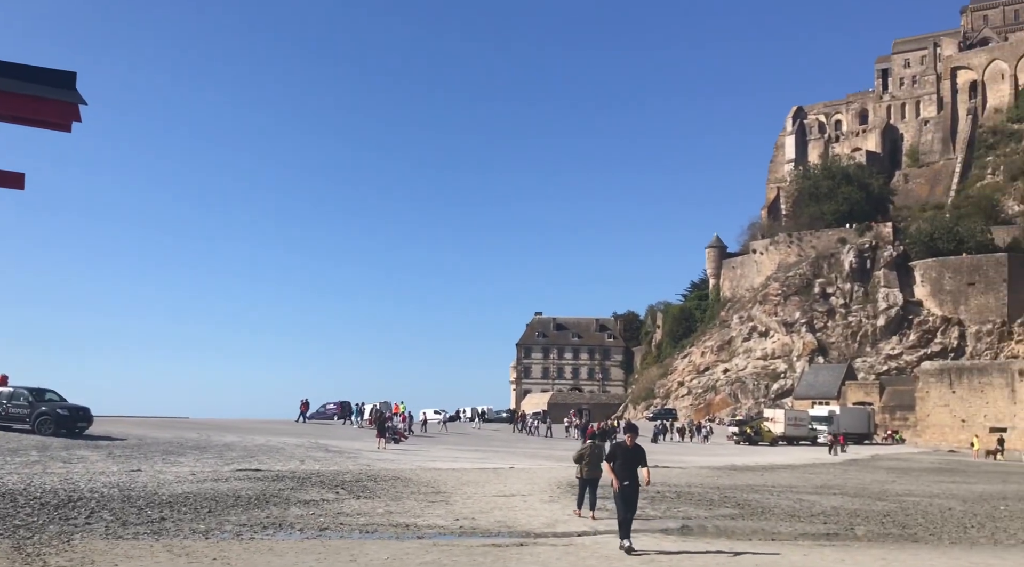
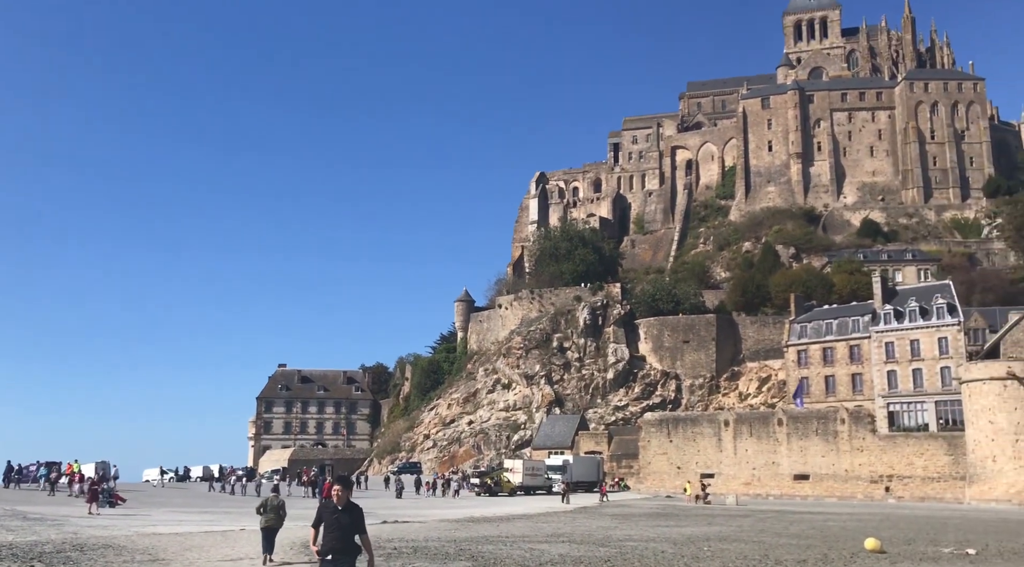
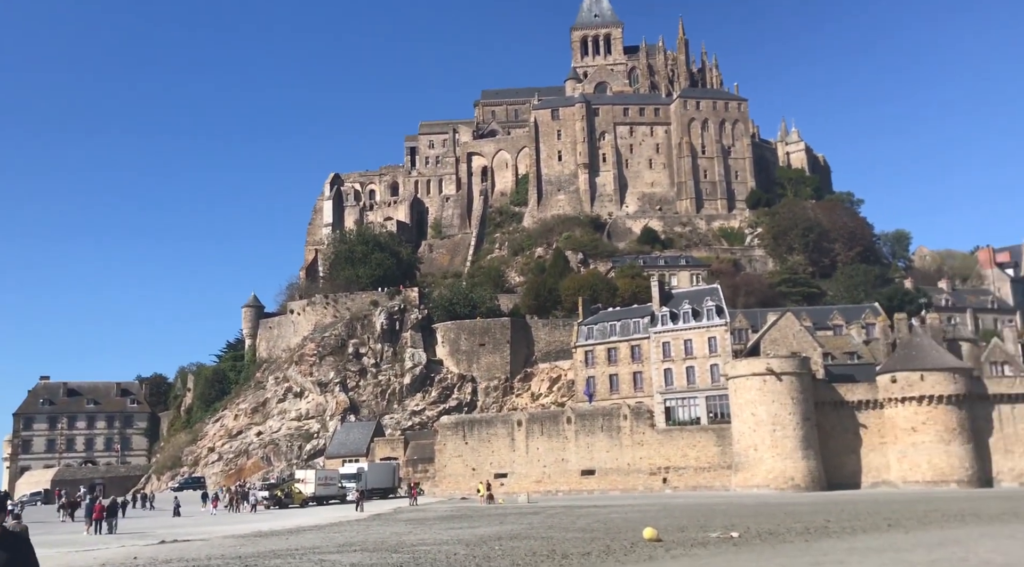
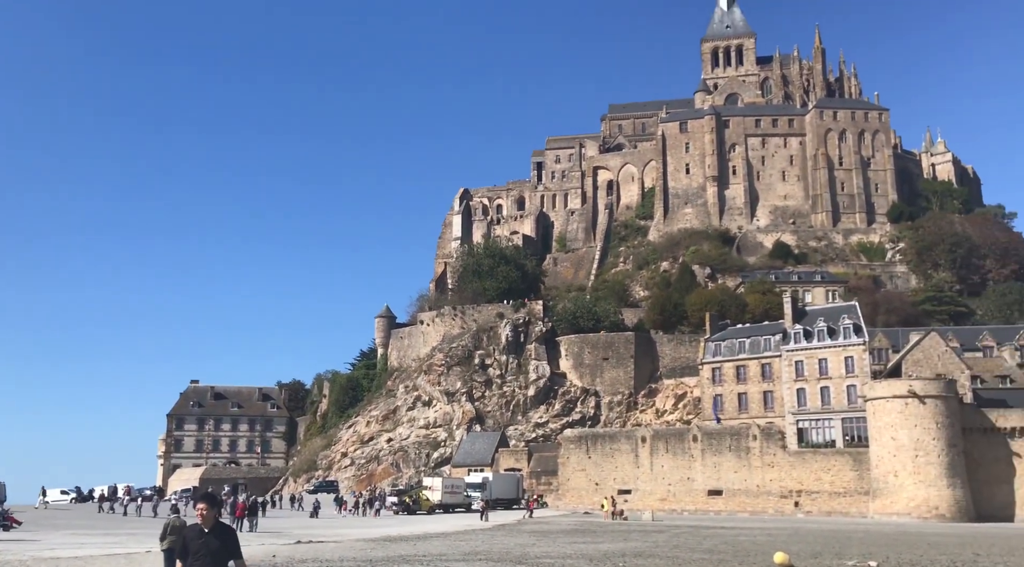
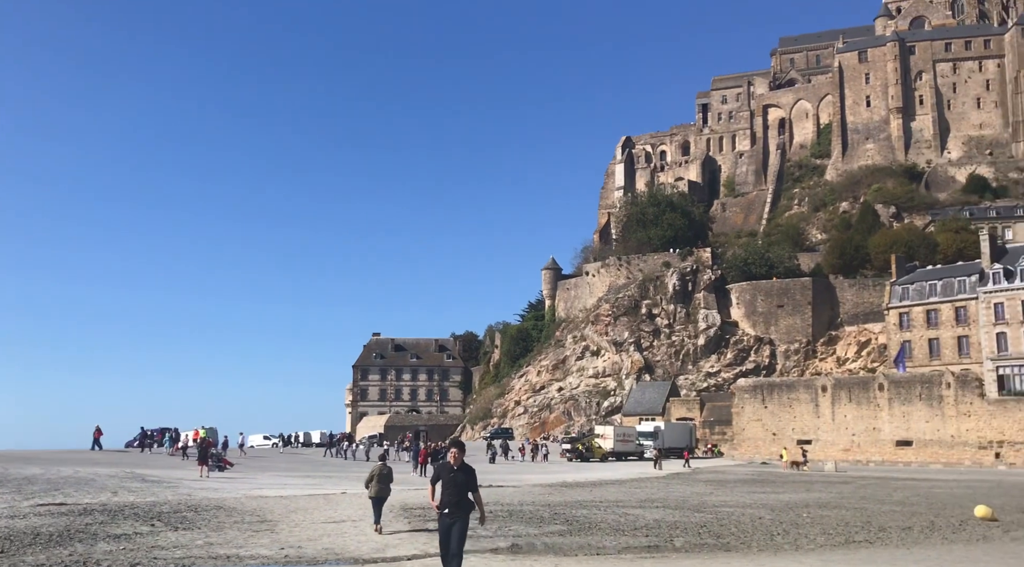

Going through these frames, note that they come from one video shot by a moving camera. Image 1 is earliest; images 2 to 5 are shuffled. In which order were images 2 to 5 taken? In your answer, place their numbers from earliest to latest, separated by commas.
5, 2, 4, 3
